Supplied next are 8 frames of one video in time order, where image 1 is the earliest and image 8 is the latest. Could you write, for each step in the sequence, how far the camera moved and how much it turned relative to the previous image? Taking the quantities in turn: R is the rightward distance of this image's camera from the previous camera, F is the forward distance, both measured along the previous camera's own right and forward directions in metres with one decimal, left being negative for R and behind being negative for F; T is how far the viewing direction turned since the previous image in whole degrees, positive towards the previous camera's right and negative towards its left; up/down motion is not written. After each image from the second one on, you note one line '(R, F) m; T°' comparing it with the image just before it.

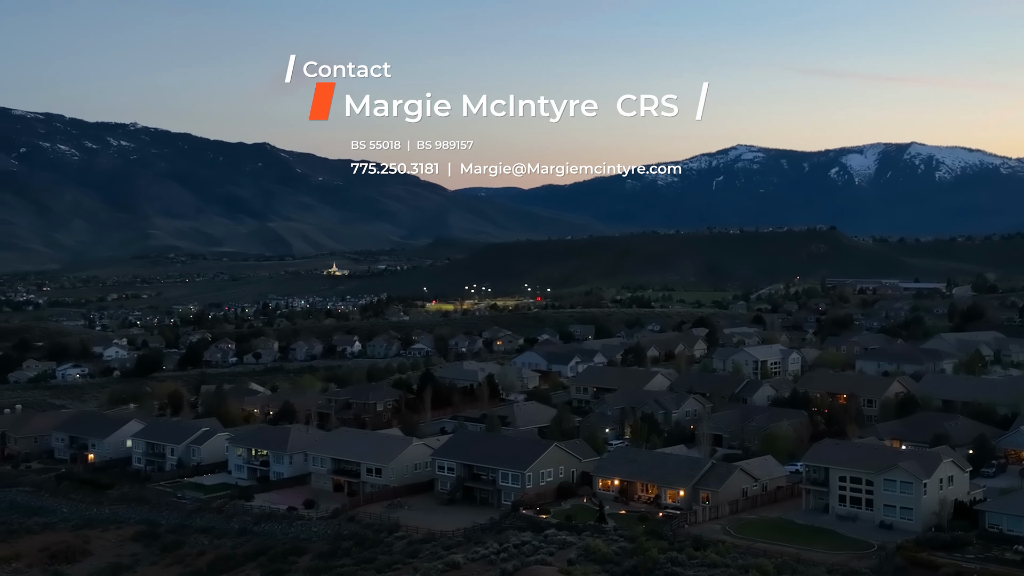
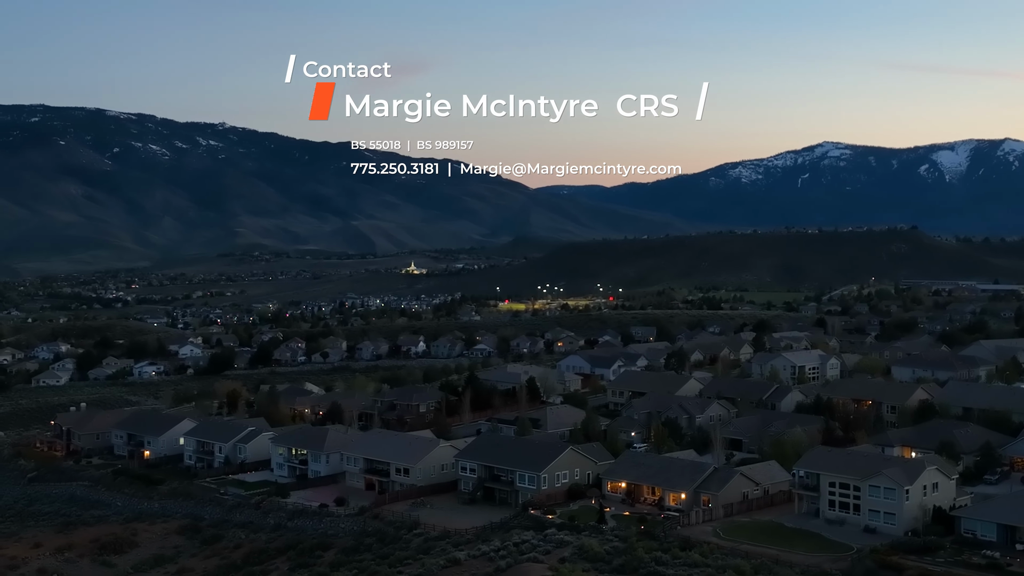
(+1.1, -1.0) m; -4°
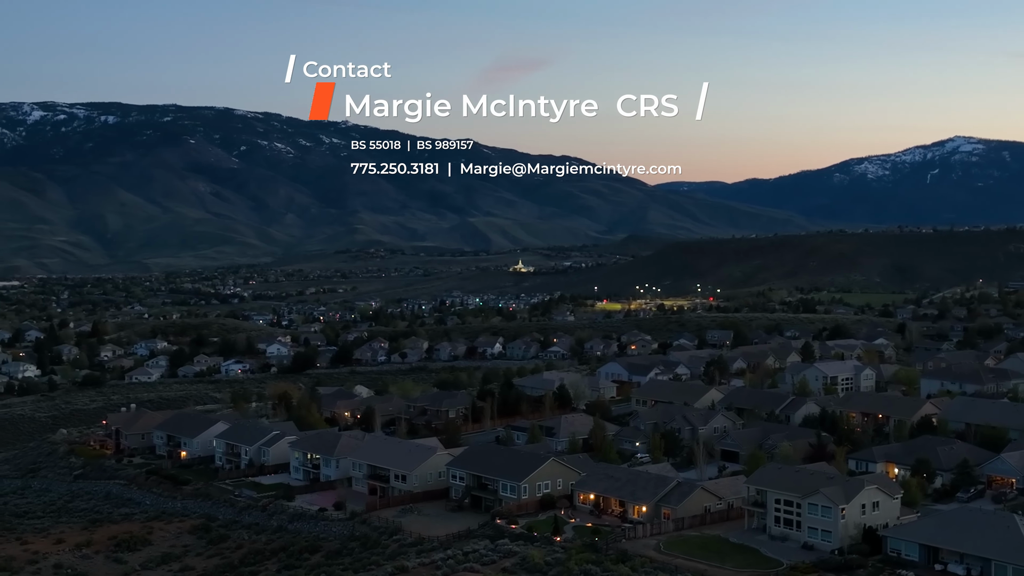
(+2.4, -0.7) m; -5°
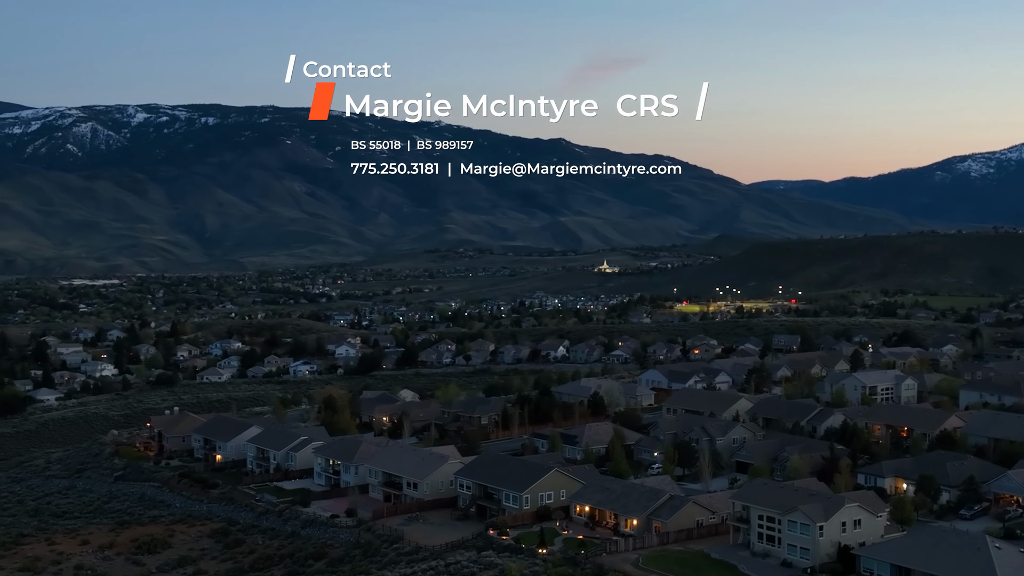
(+1.6, -0.1) m; -4°
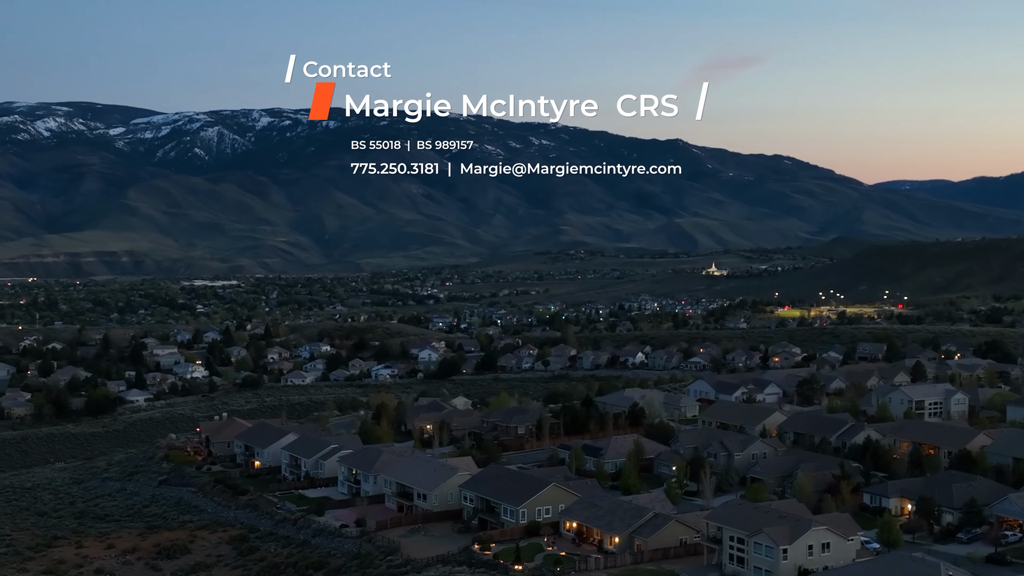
(+2.1, 0.0) m; -5°
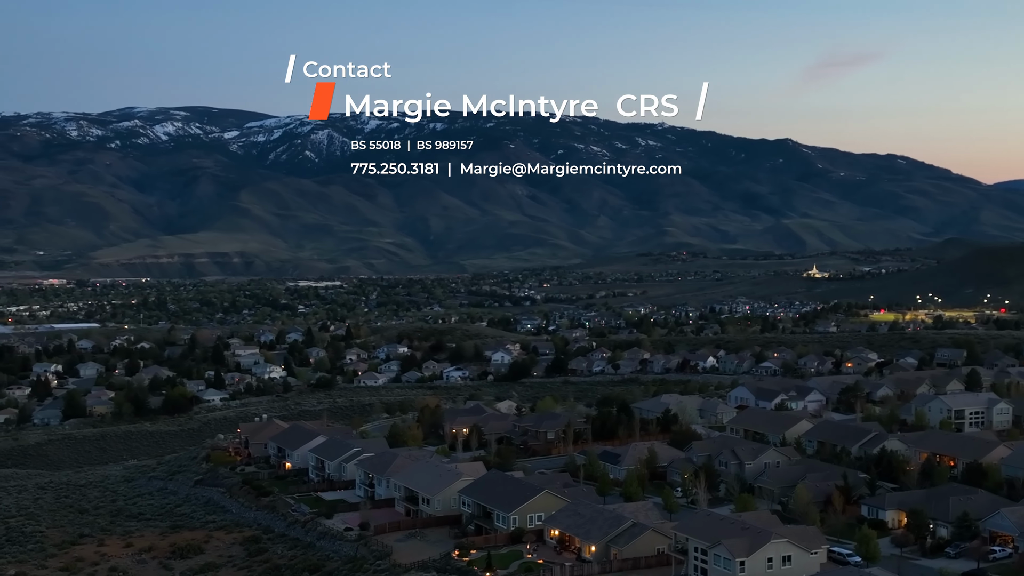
(+2.0, +0.1) m; -5°
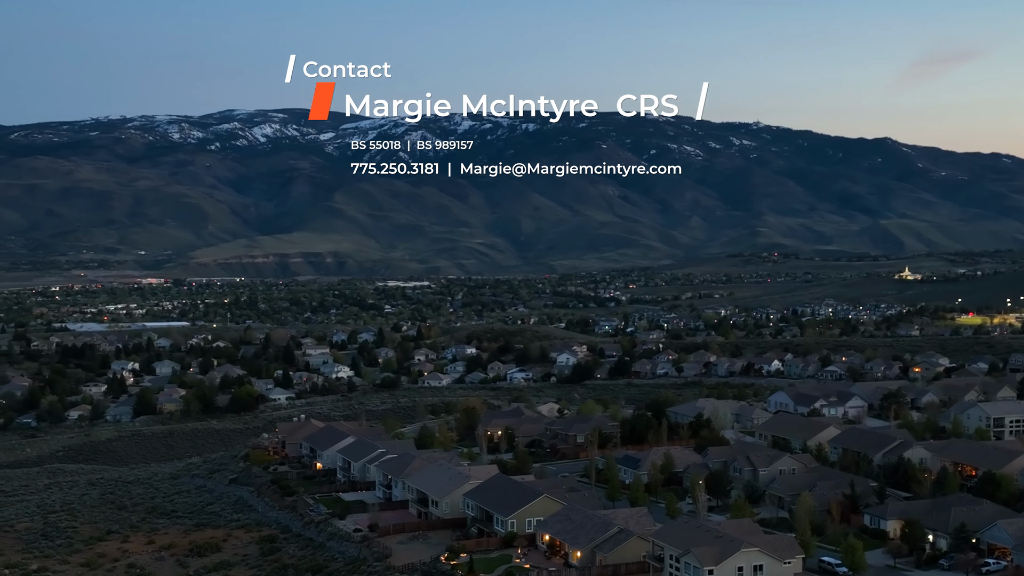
(+1.6, +0.1) m; -4°
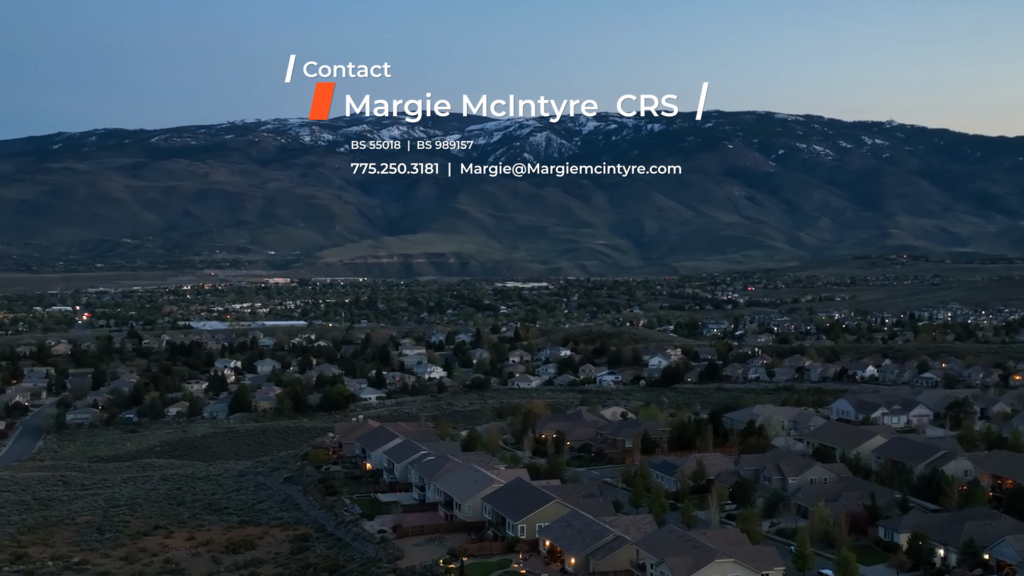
(+2.0, +0.2) m; -6°
